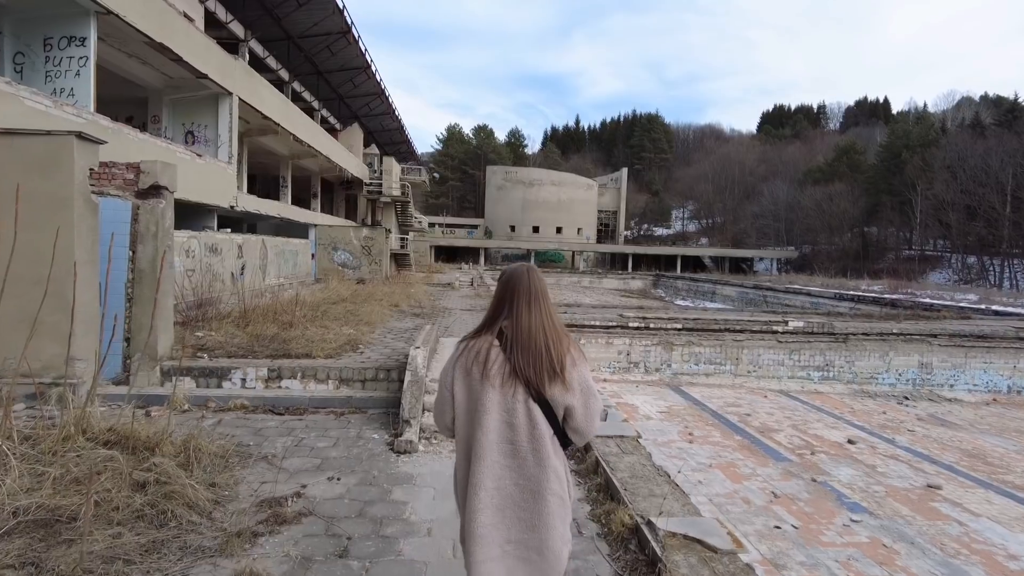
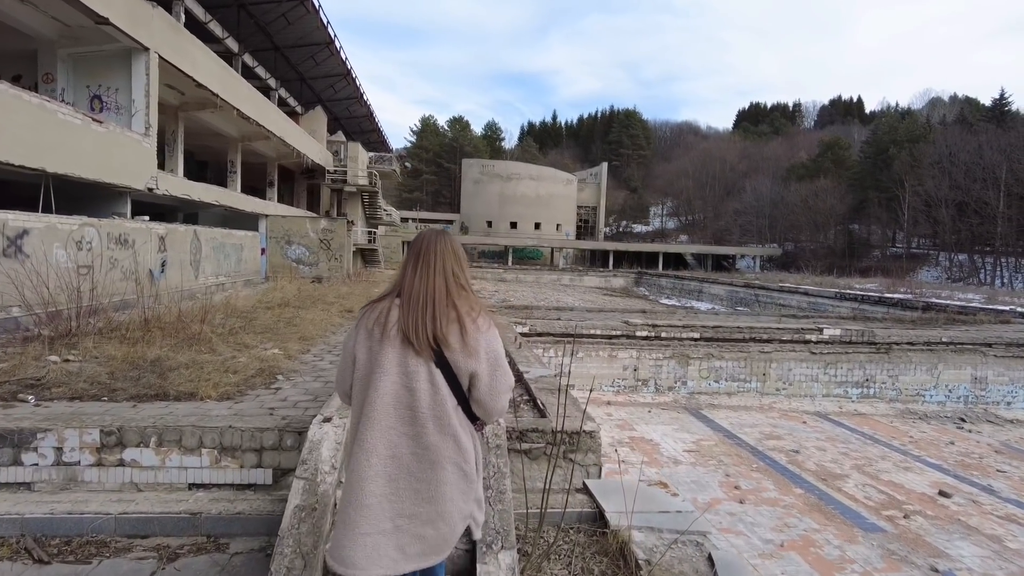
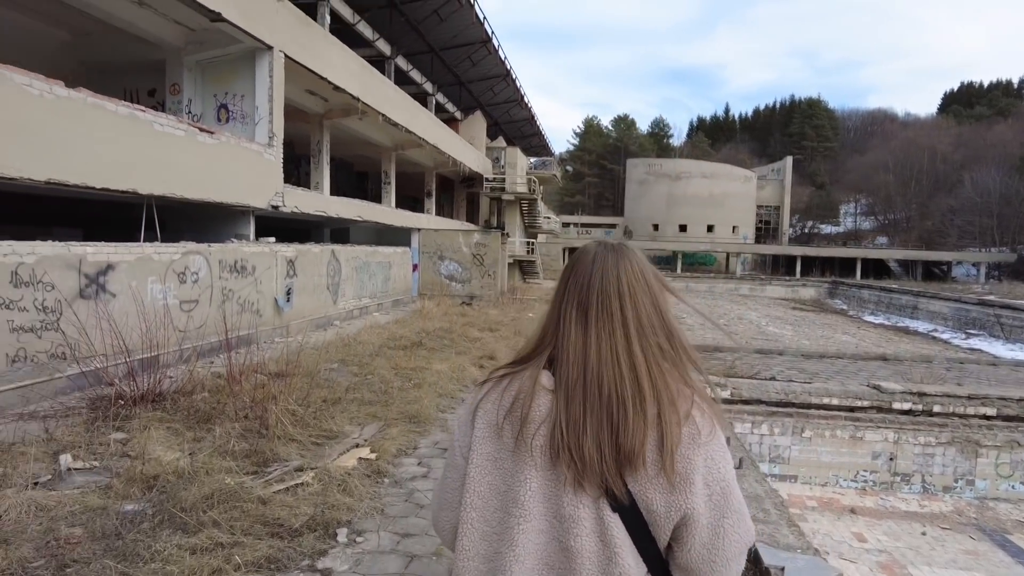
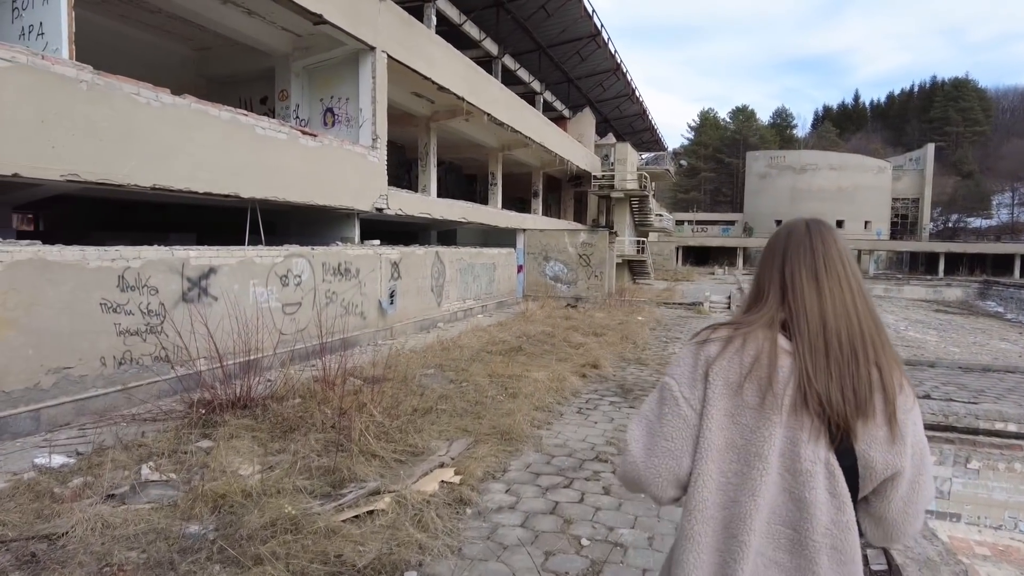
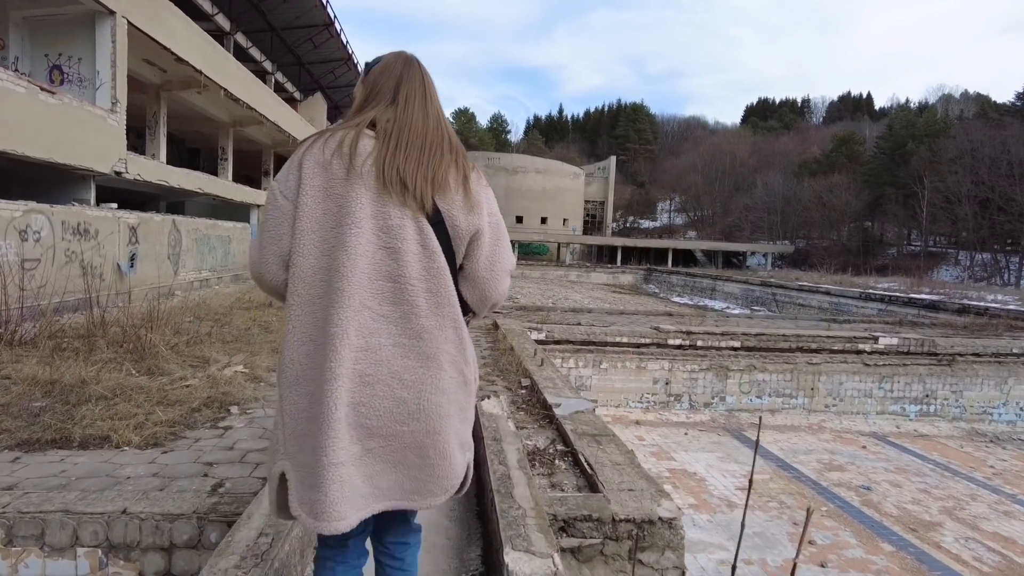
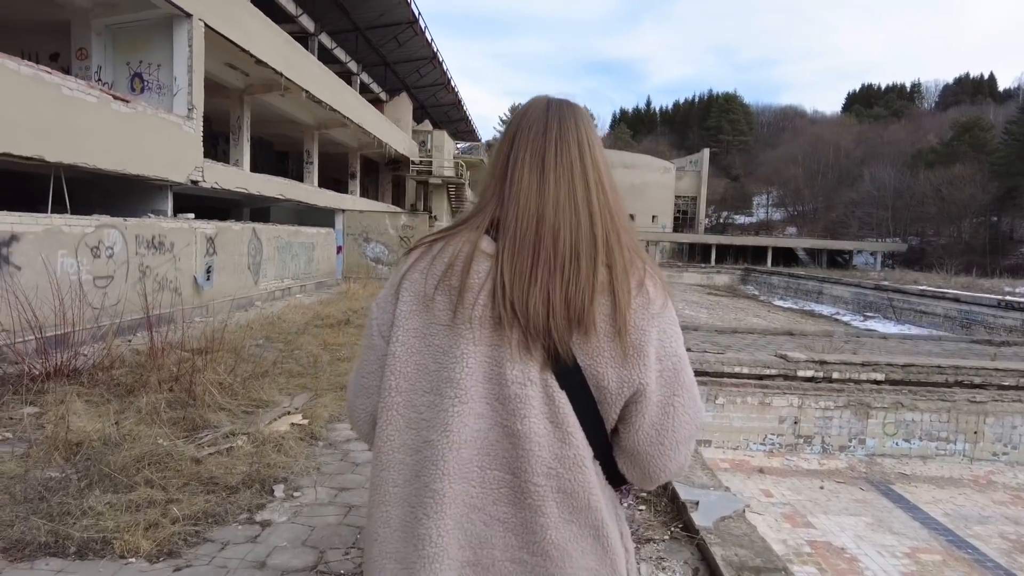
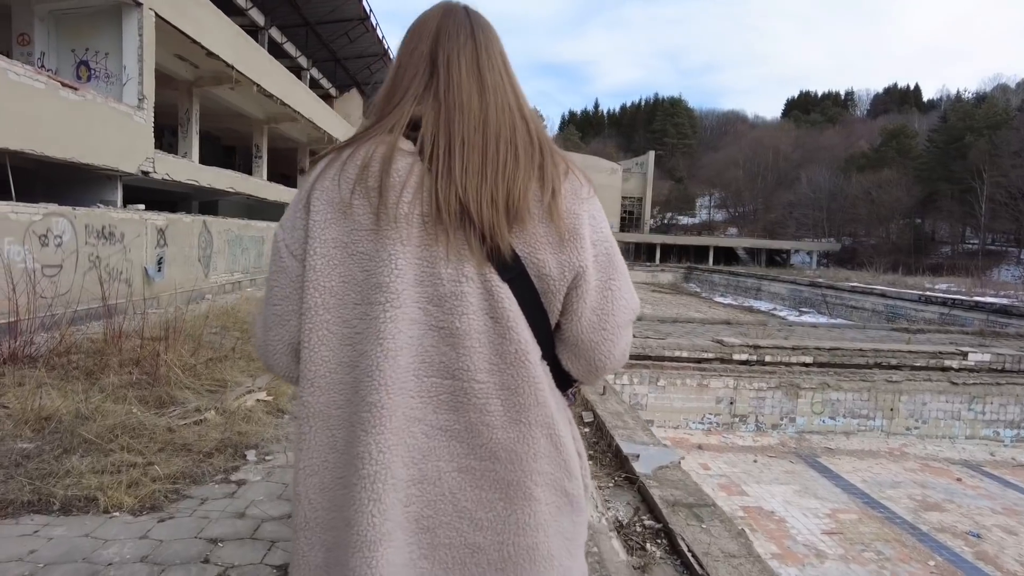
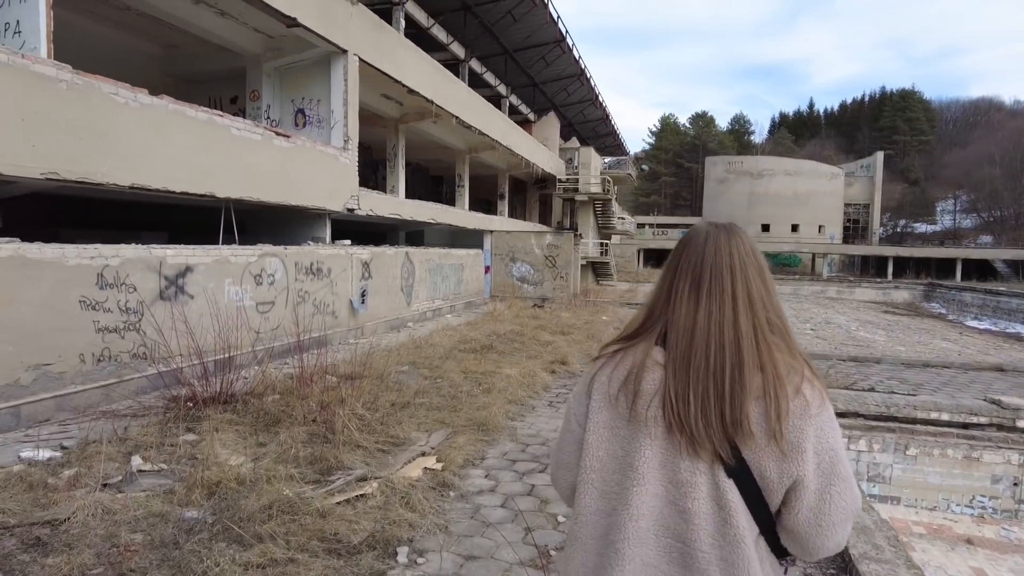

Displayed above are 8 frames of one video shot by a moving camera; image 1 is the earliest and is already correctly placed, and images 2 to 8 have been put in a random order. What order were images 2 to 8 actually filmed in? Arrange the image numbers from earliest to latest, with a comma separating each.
2, 5, 7, 6, 3, 8, 4
